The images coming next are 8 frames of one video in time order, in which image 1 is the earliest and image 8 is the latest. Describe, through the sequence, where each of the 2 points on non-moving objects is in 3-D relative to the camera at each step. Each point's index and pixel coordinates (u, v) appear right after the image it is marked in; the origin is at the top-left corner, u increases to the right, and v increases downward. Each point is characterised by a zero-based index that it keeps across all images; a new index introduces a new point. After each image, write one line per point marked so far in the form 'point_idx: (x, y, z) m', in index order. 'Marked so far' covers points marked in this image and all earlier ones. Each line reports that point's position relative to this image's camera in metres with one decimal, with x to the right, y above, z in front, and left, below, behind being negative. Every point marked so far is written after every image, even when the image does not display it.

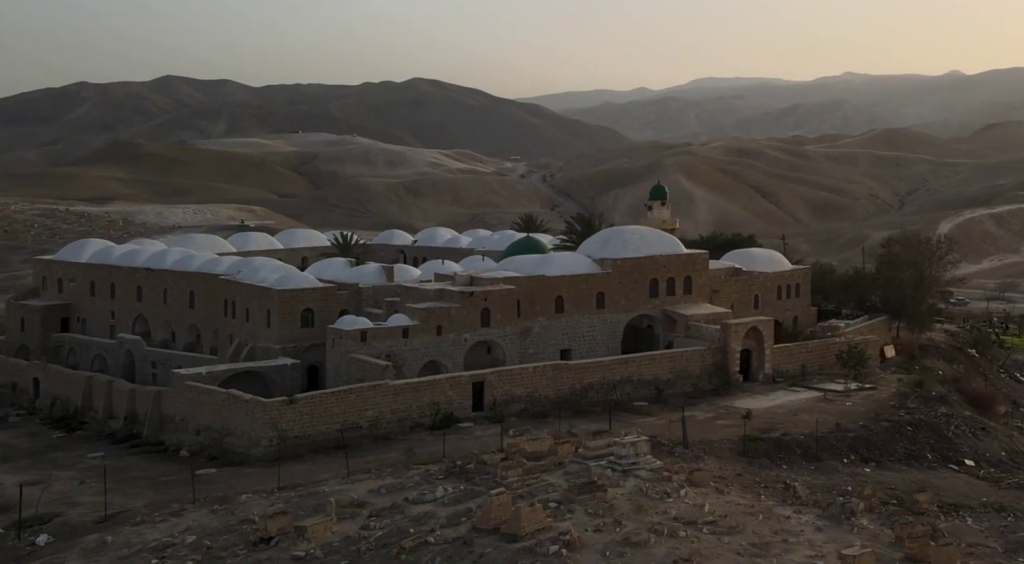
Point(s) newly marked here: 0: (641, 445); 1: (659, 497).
0: (+1.6, -2.1, +13.1) m
1: (+1.8, -2.5, +11.7) m
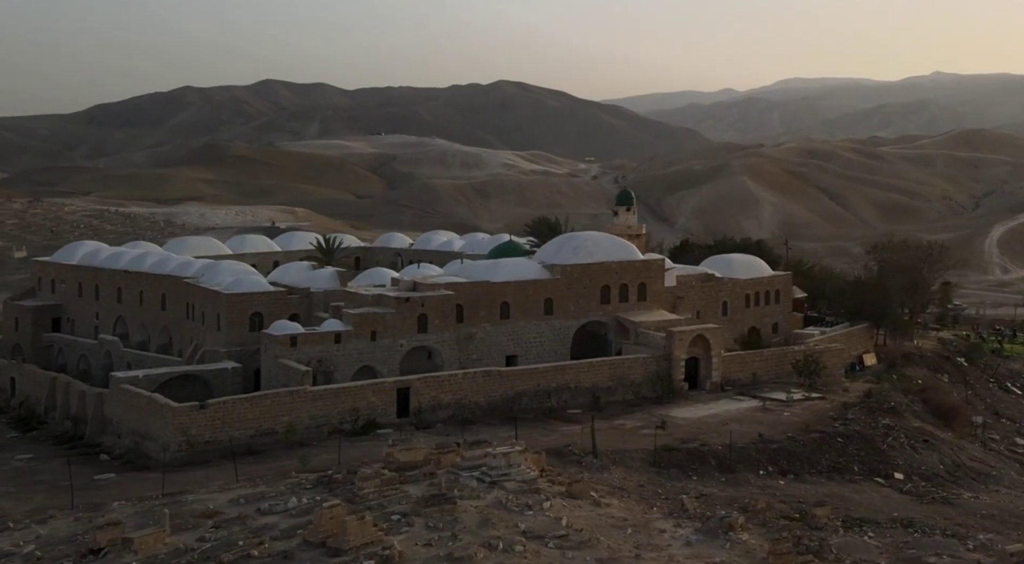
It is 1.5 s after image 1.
0: (0.0, -2.2, +12.8) m
1: (+0.1, -2.6, +11.3) m
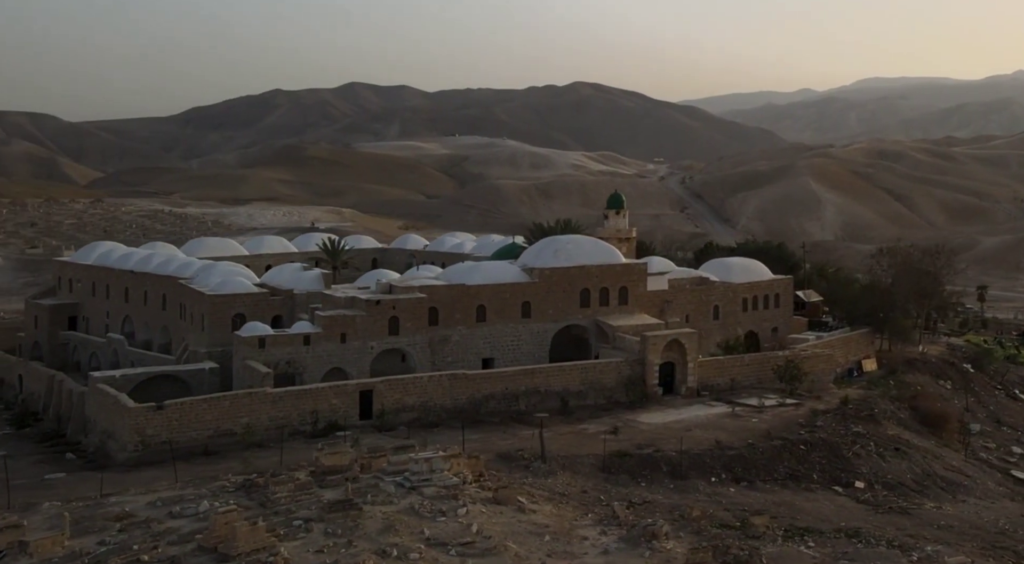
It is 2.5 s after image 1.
0: (-0.9, -2.2, +12.7) m
1: (-0.9, -2.6, +11.2) m
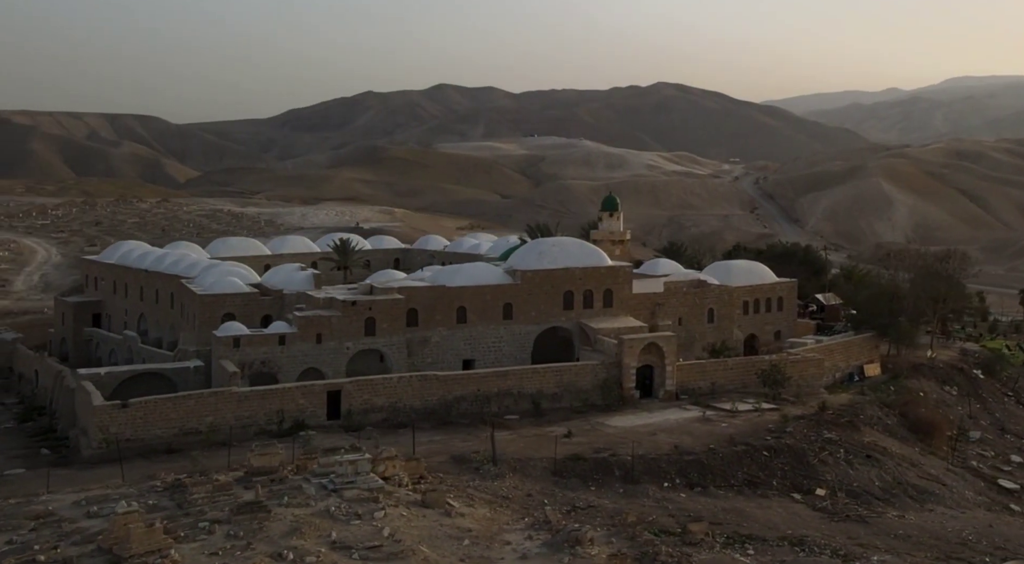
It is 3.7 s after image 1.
0: (-1.8, -2.2, +12.7) m
1: (-1.9, -2.6, +11.2) m
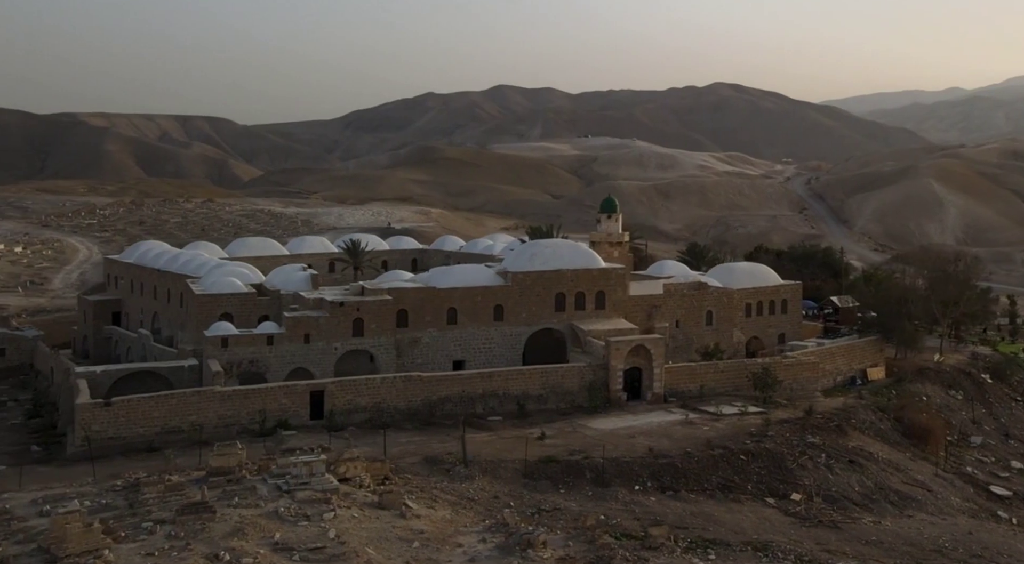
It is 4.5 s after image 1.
0: (-2.4, -2.3, +12.8) m
1: (-2.5, -2.6, +11.3) m
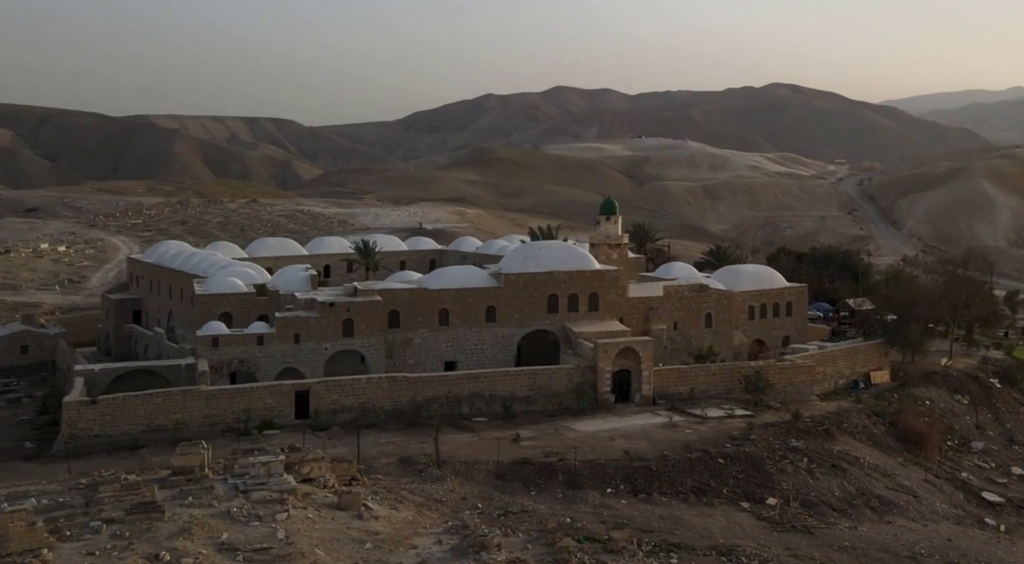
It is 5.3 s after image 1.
0: (-2.9, -2.3, +12.9) m
1: (-3.1, -2.7, +11.4) m
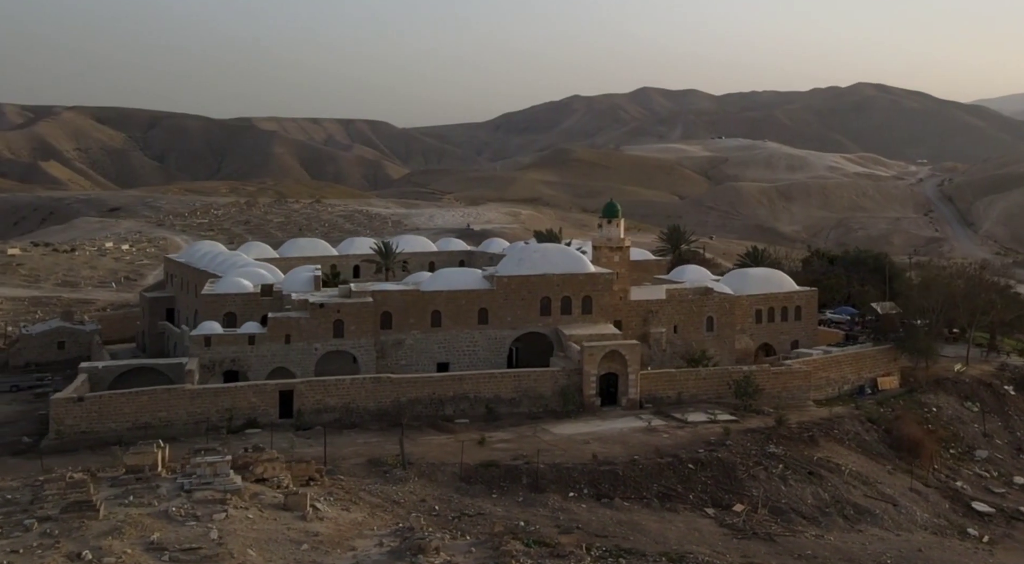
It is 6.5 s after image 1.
0: (-3.6, -2.3, +13.2) m
1: (-3.8, -2.7, +11.7) m
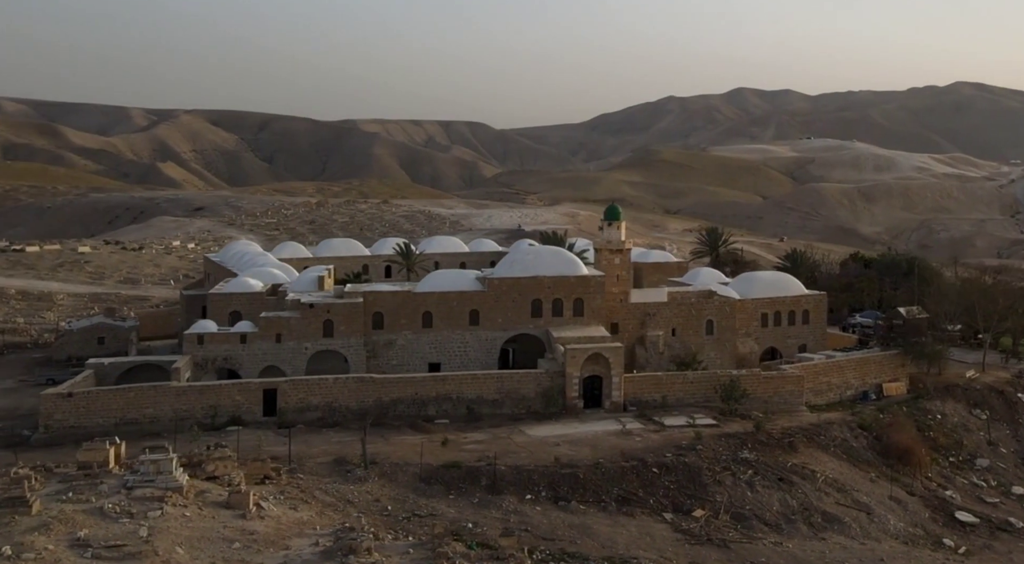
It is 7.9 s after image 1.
0: (-4.4, -2.4, +13.6) m
1: (-4.7, -2.8, +12.2) m
